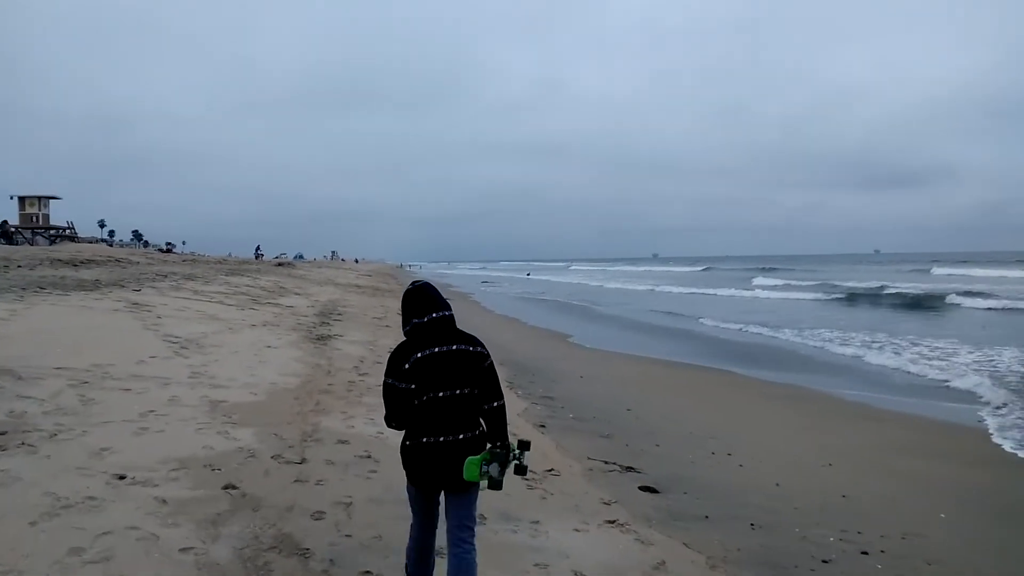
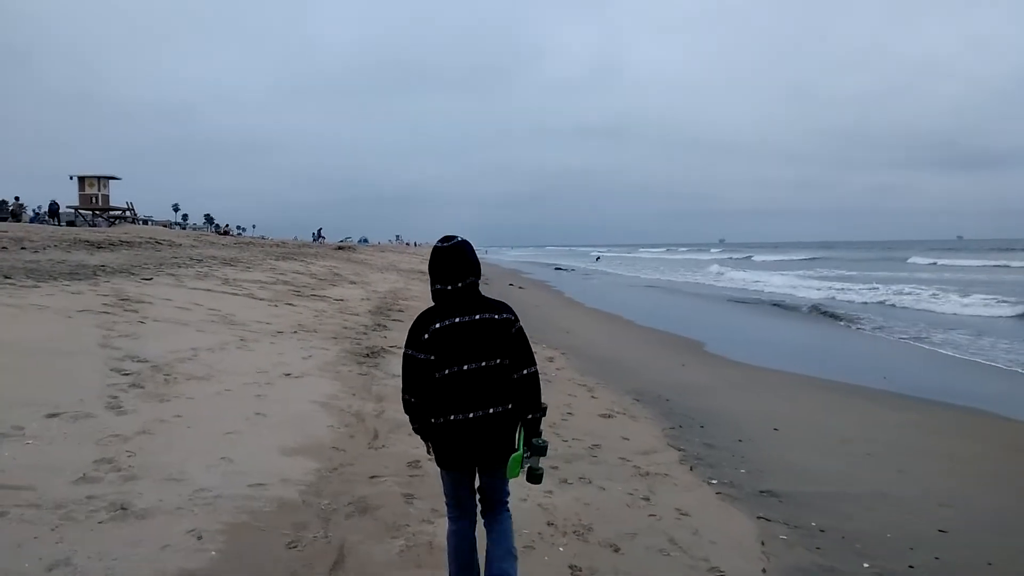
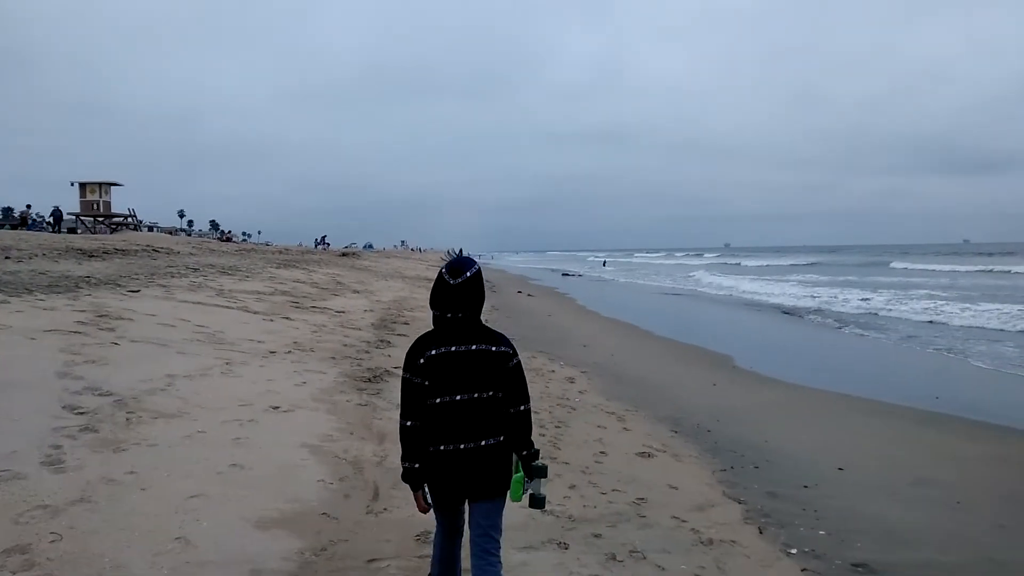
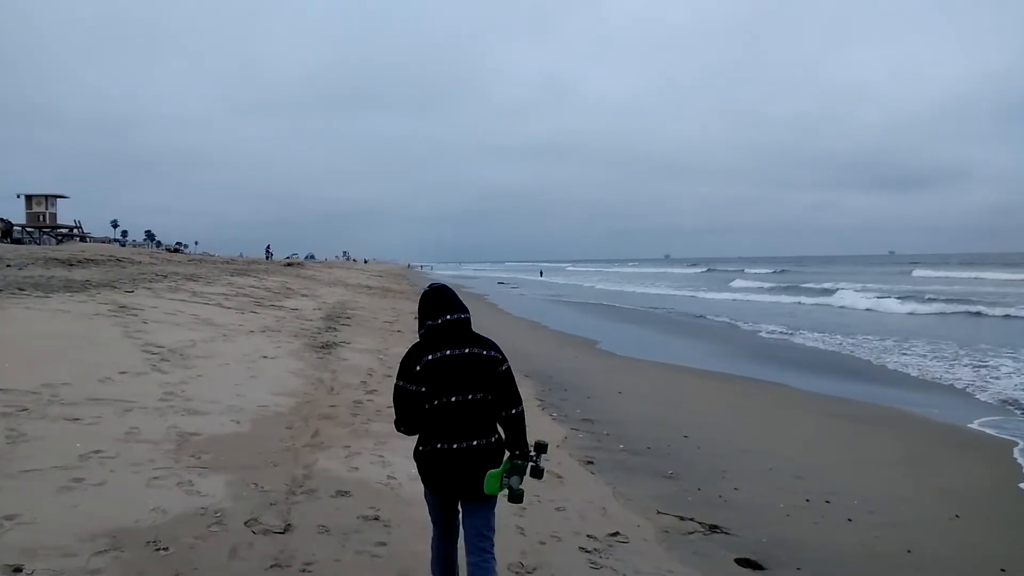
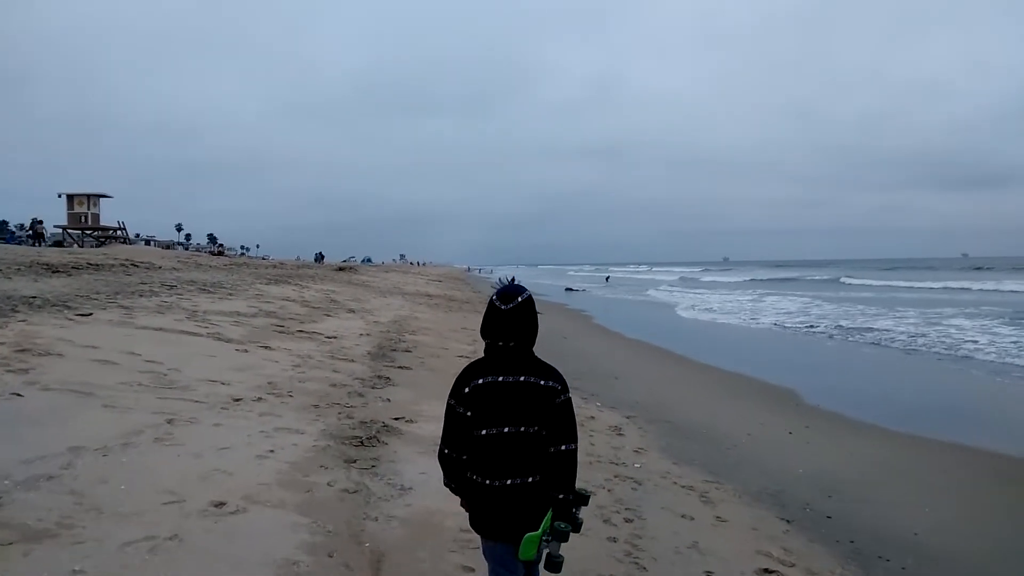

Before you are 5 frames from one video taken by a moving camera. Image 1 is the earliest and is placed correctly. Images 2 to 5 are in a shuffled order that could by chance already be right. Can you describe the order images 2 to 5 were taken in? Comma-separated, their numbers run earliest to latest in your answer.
4, 2, 3, 5
